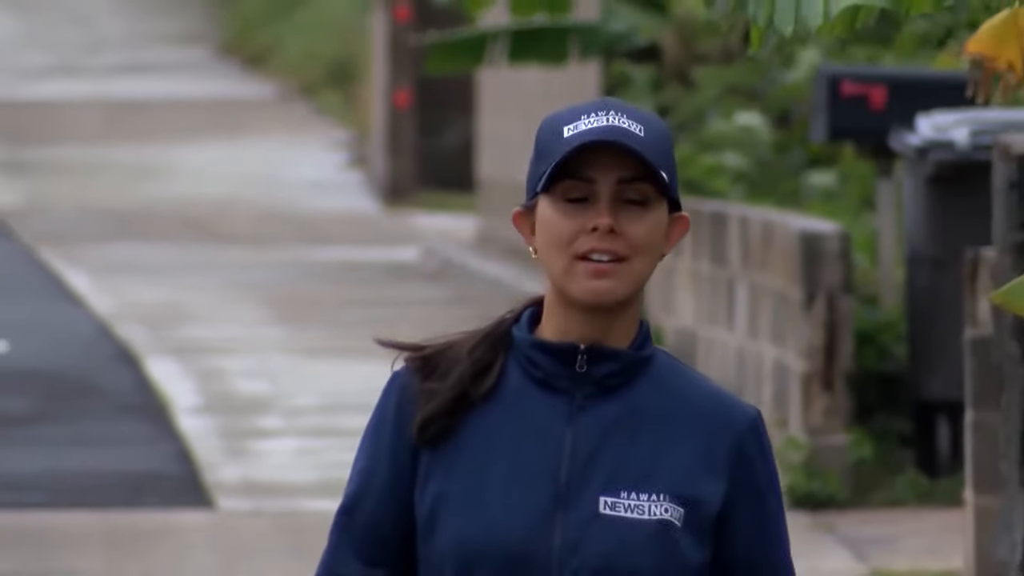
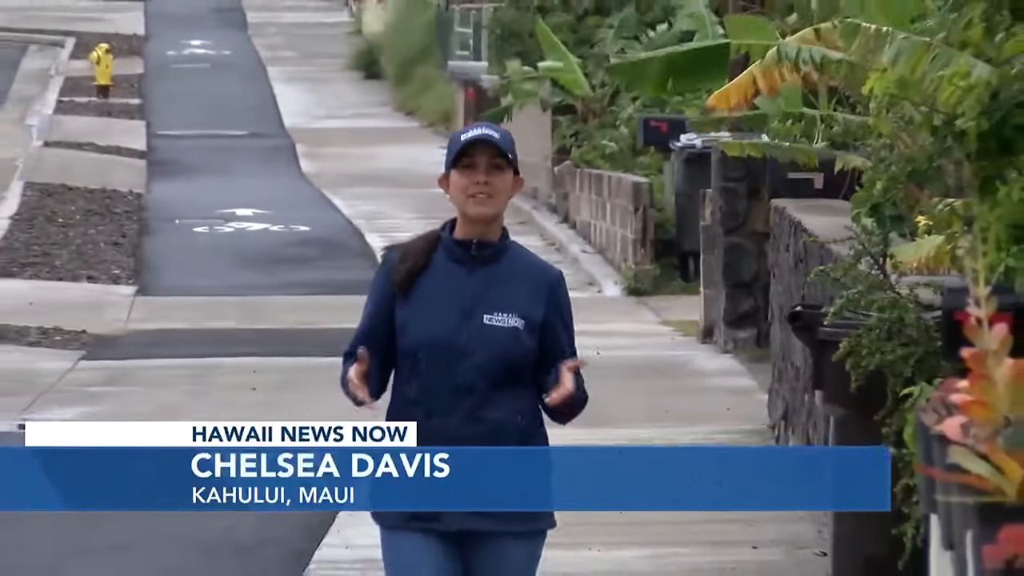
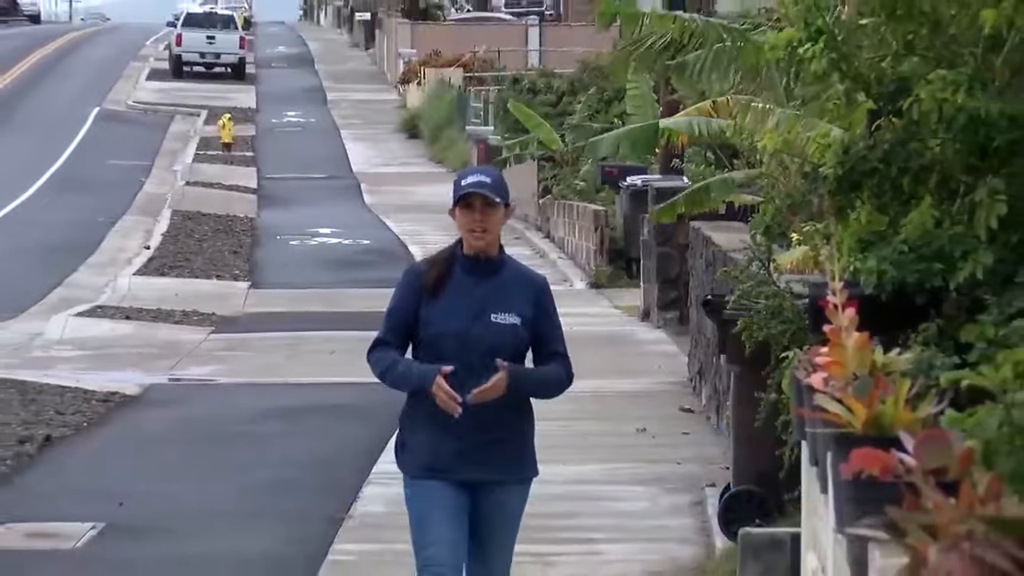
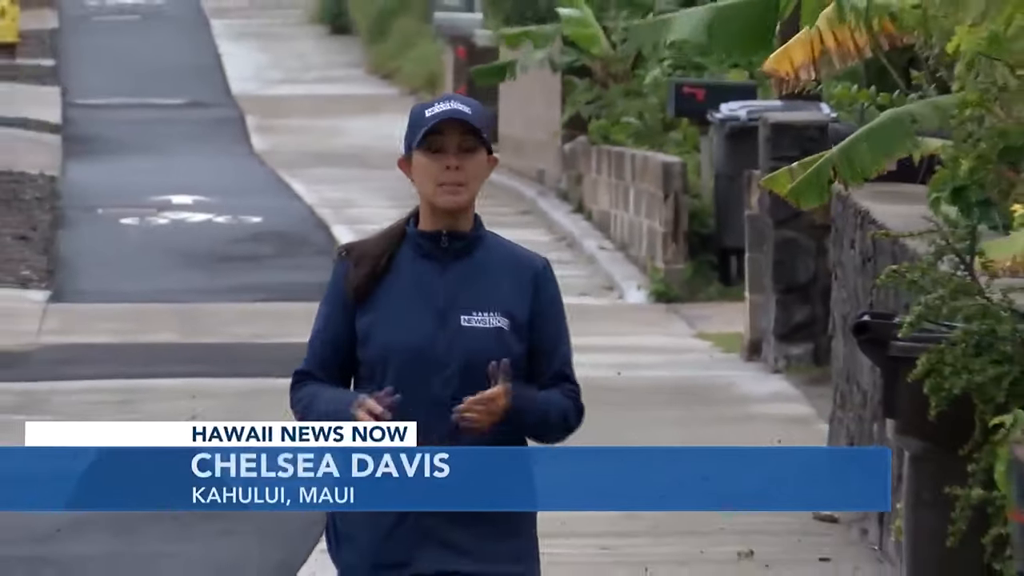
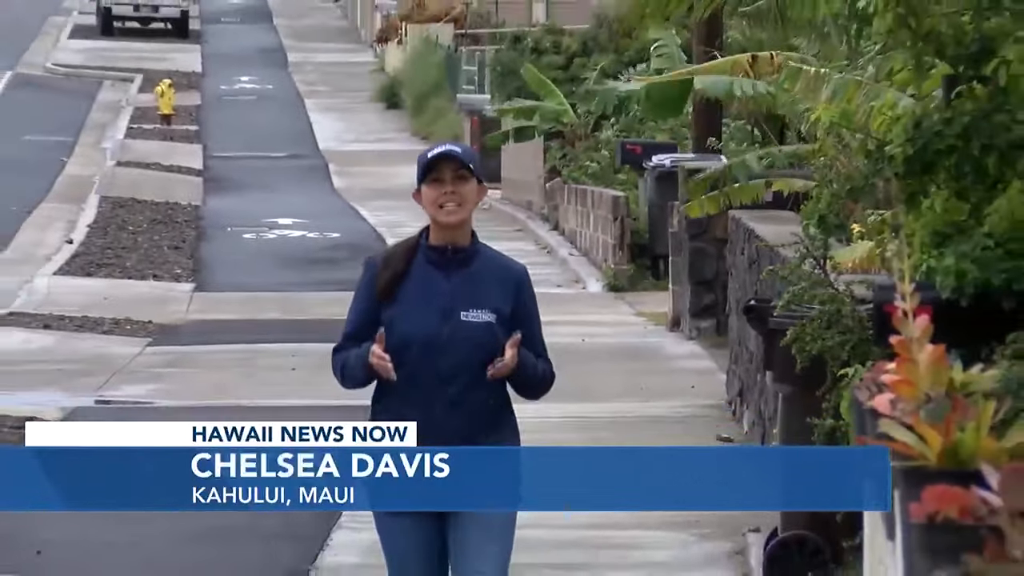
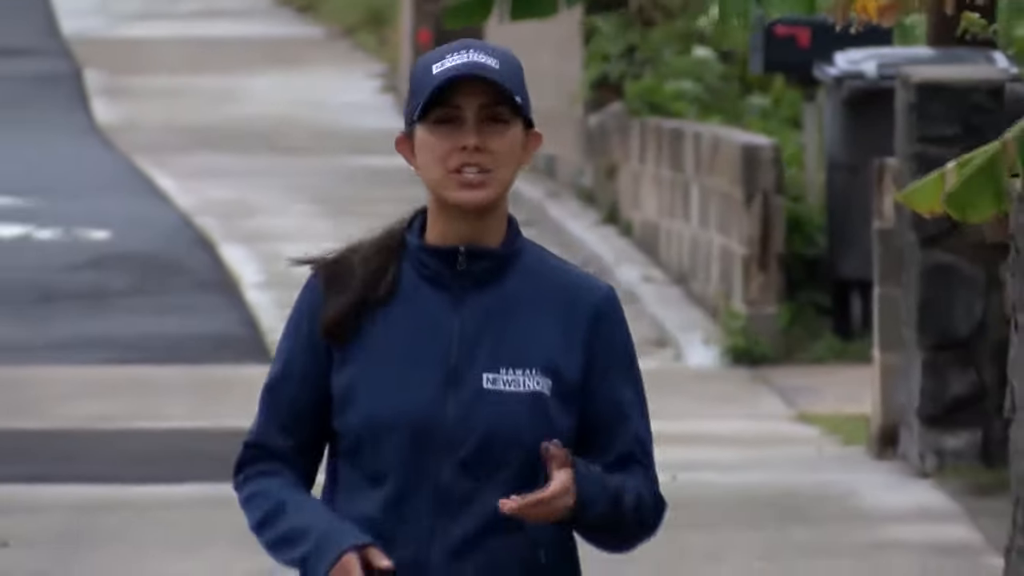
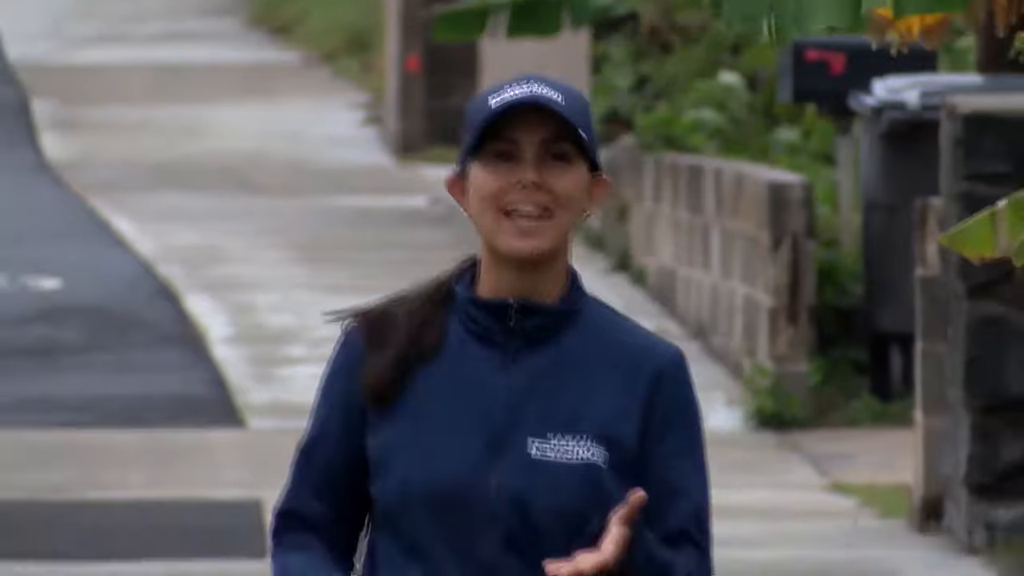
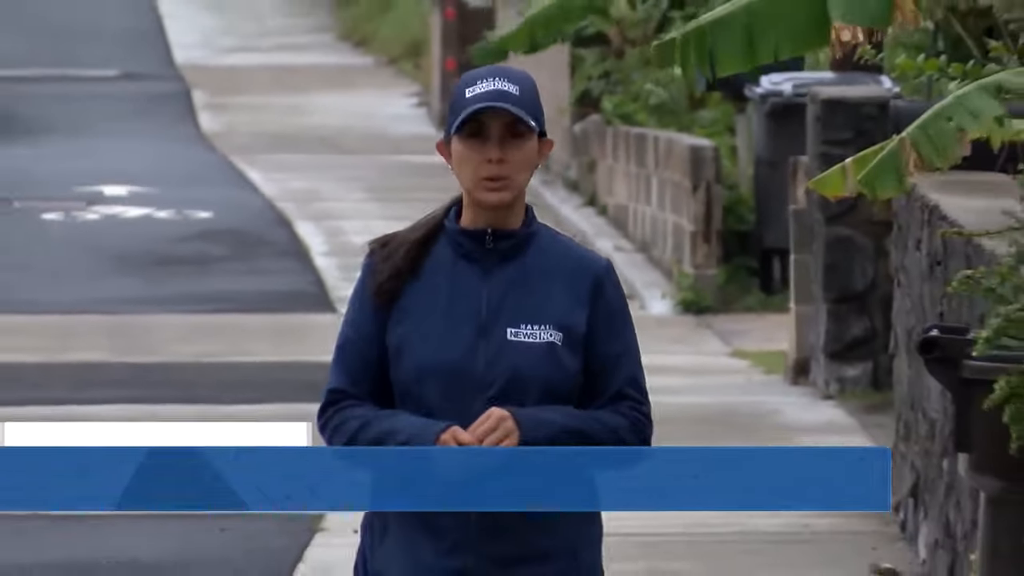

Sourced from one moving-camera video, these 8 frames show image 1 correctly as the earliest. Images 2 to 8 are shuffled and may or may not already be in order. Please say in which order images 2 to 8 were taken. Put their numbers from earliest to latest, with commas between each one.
7, 6, 8, 4, 2, 5, 3
